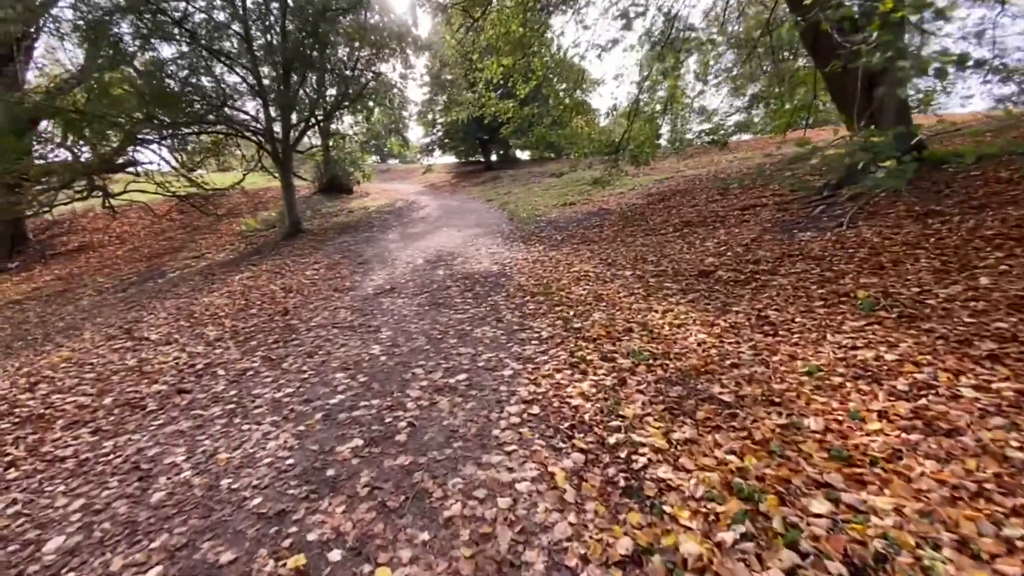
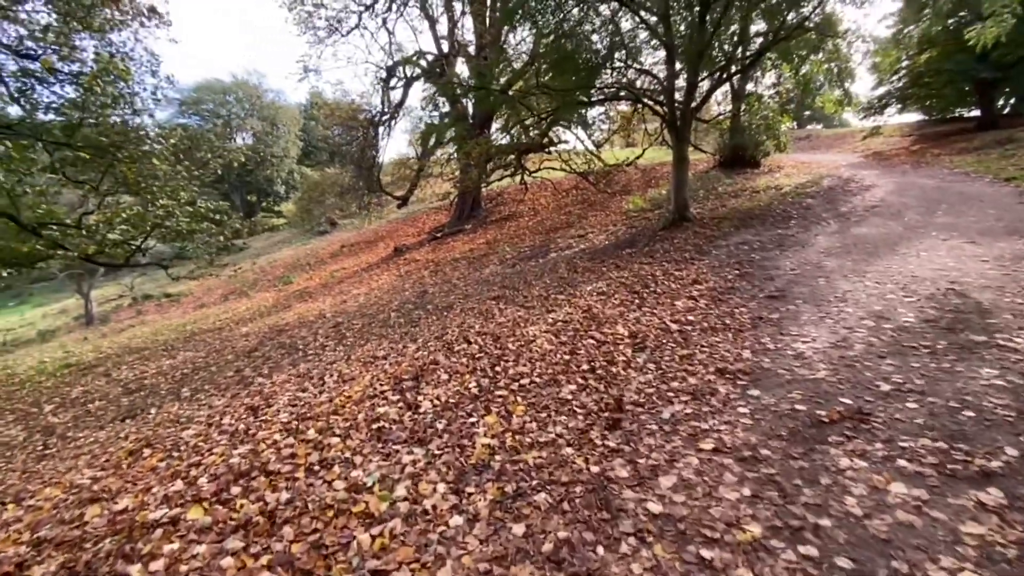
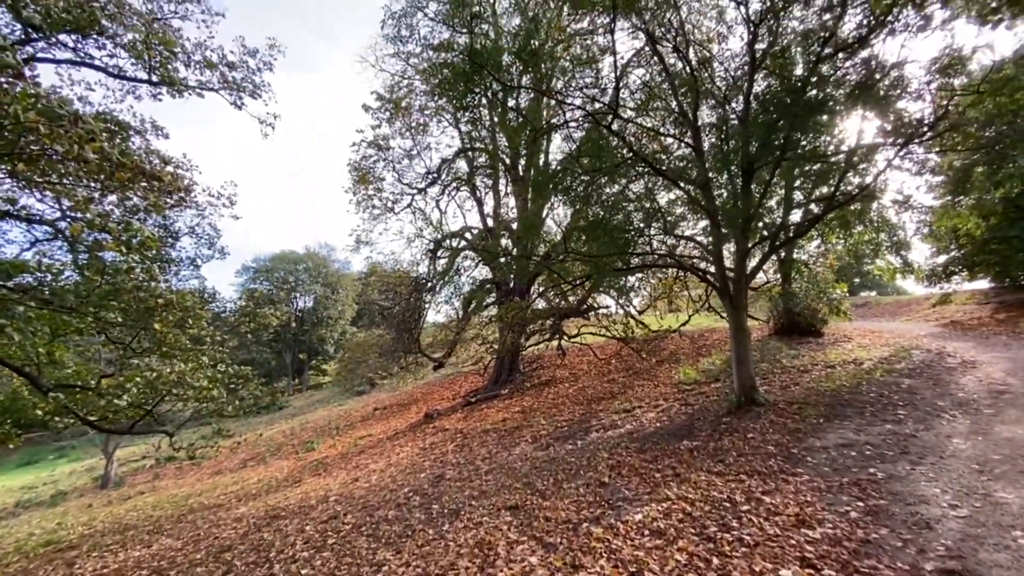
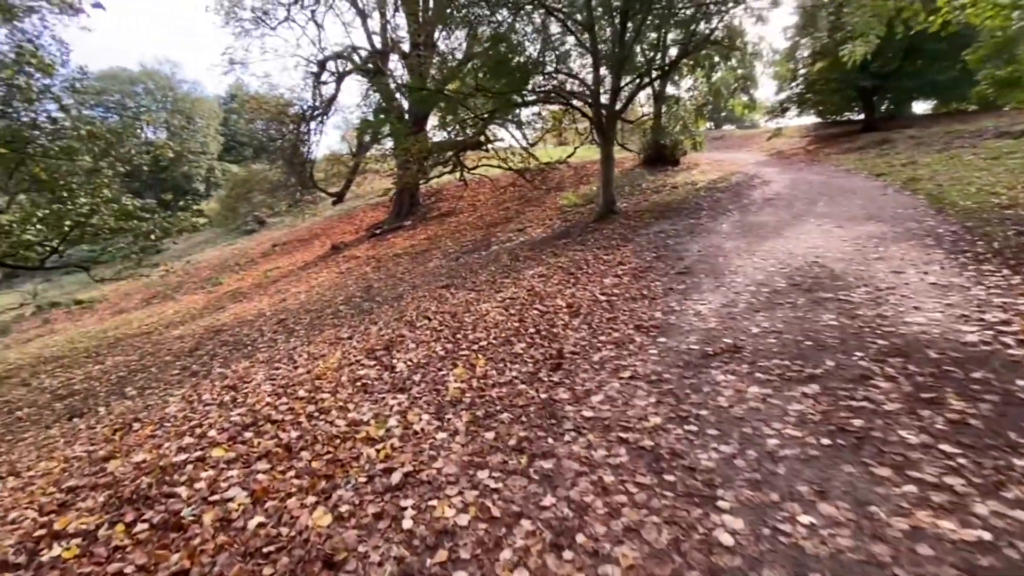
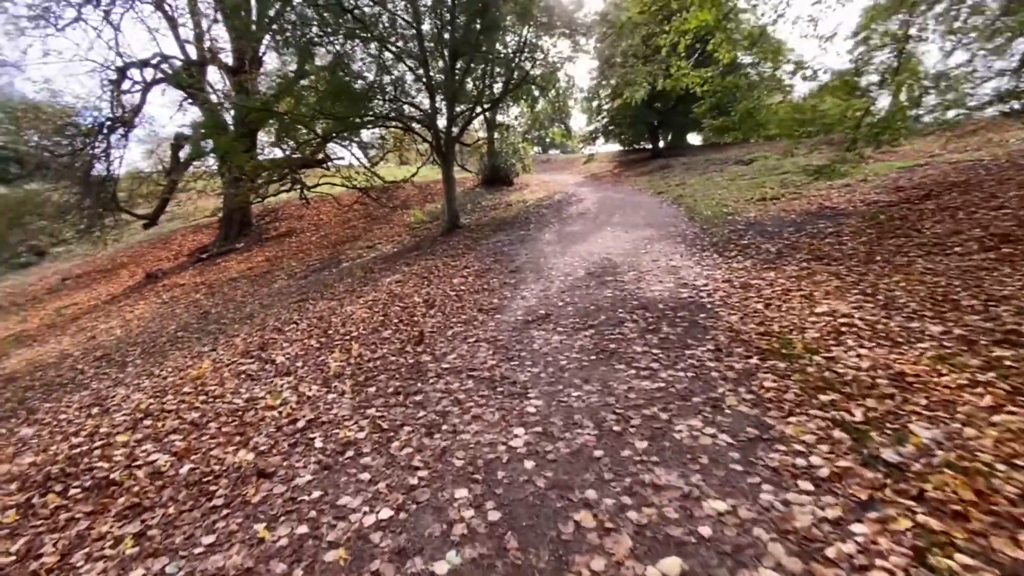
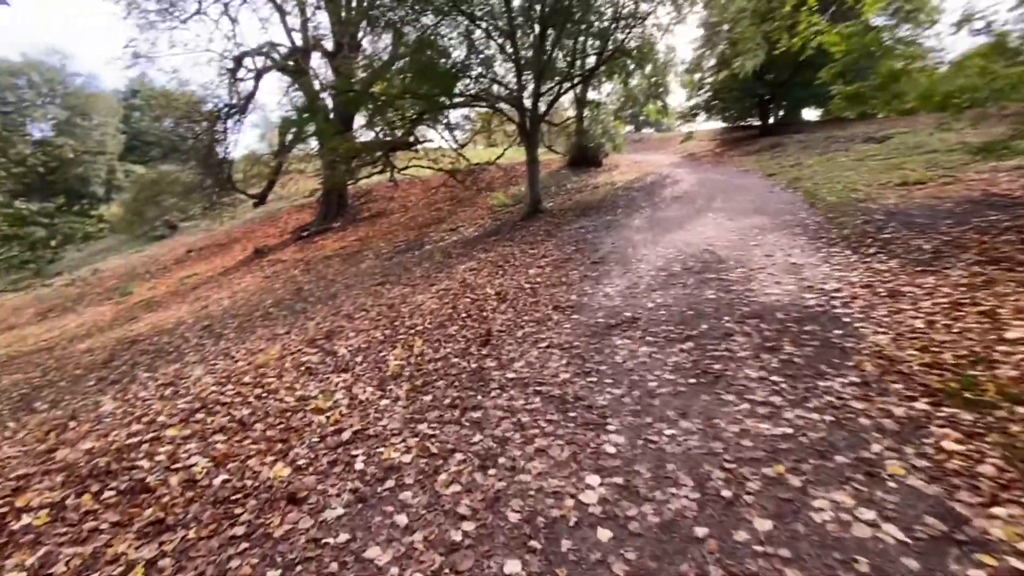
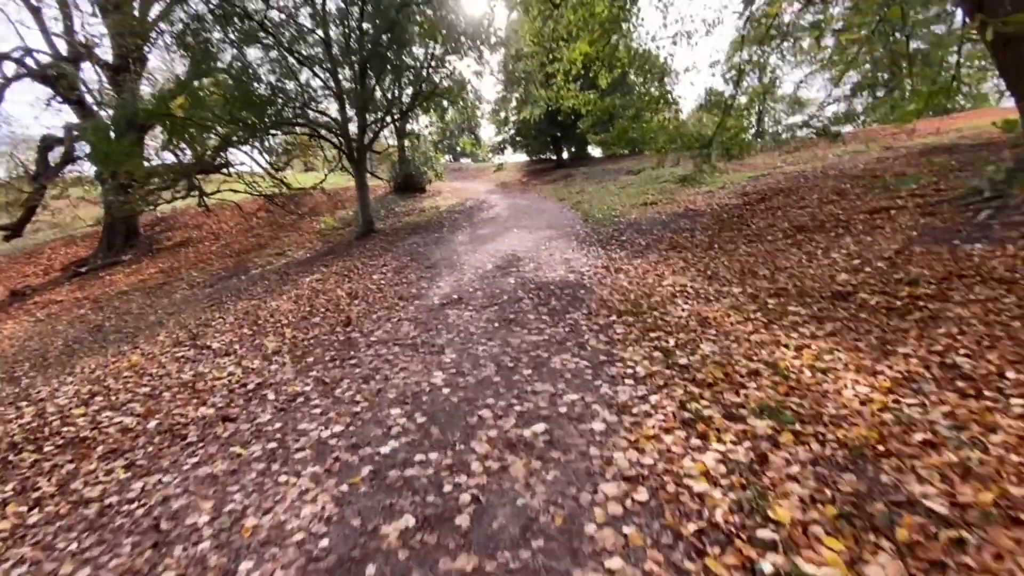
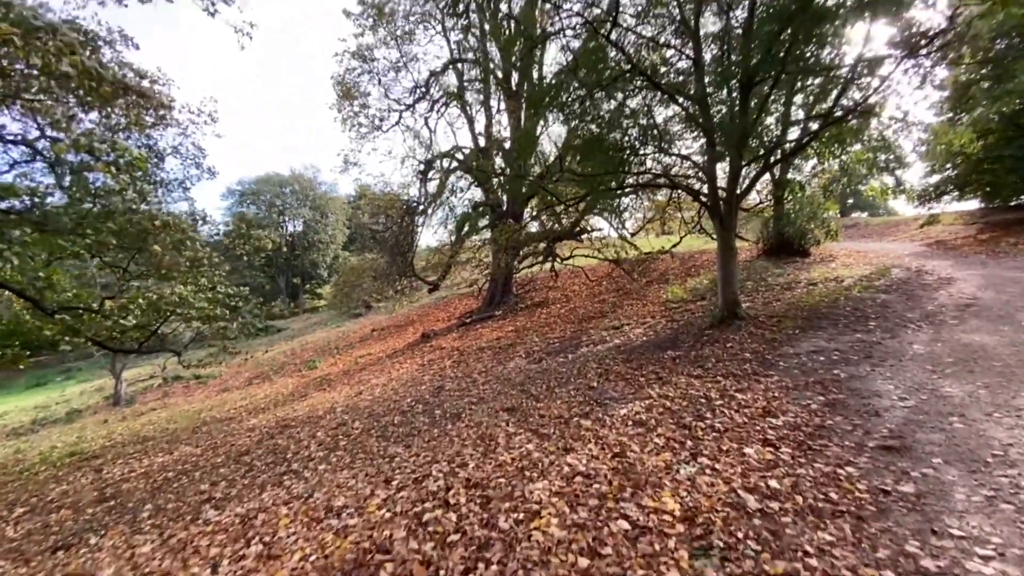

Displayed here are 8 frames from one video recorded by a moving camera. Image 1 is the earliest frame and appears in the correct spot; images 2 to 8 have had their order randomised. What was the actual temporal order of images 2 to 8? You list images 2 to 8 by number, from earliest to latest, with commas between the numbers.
7, 5, 6, 4, 2, 8, 3
